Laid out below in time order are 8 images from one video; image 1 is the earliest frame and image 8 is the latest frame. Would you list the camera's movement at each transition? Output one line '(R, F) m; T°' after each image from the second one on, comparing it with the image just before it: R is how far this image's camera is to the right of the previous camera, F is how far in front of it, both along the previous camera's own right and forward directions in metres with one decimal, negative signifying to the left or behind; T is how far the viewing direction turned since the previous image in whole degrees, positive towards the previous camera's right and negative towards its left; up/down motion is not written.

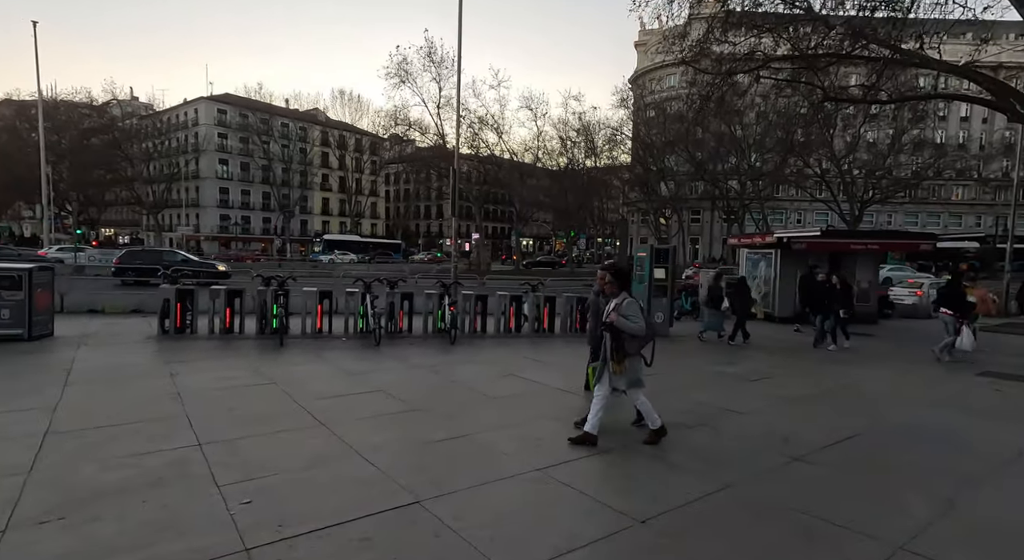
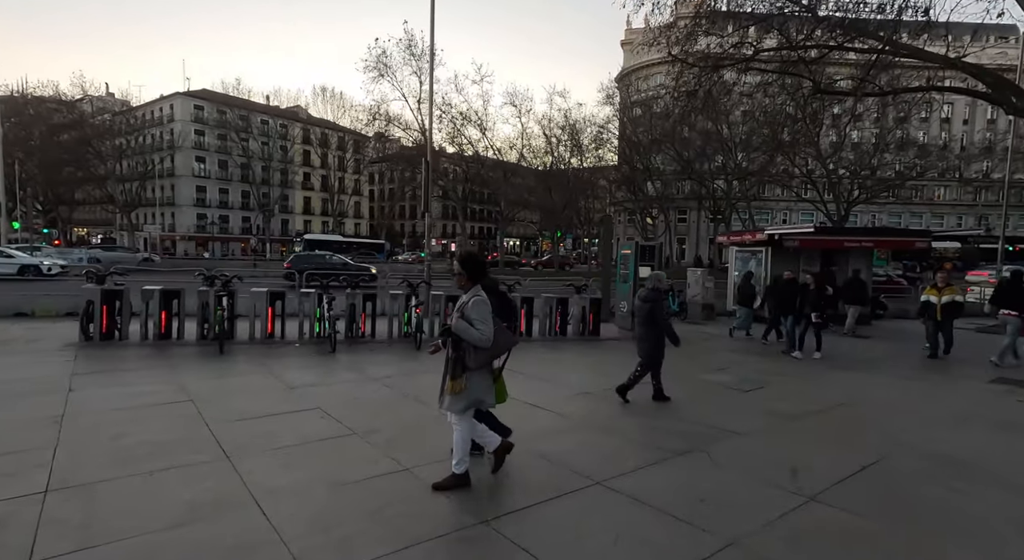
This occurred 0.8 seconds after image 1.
(+0.3, +0.9) m; +1°
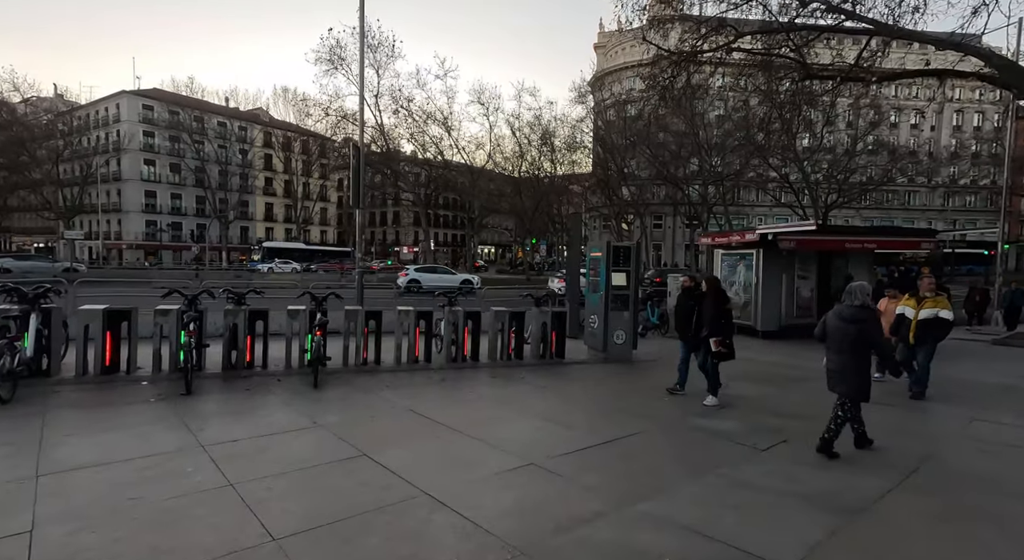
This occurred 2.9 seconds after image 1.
(+0.6, +2.3) m; +2°
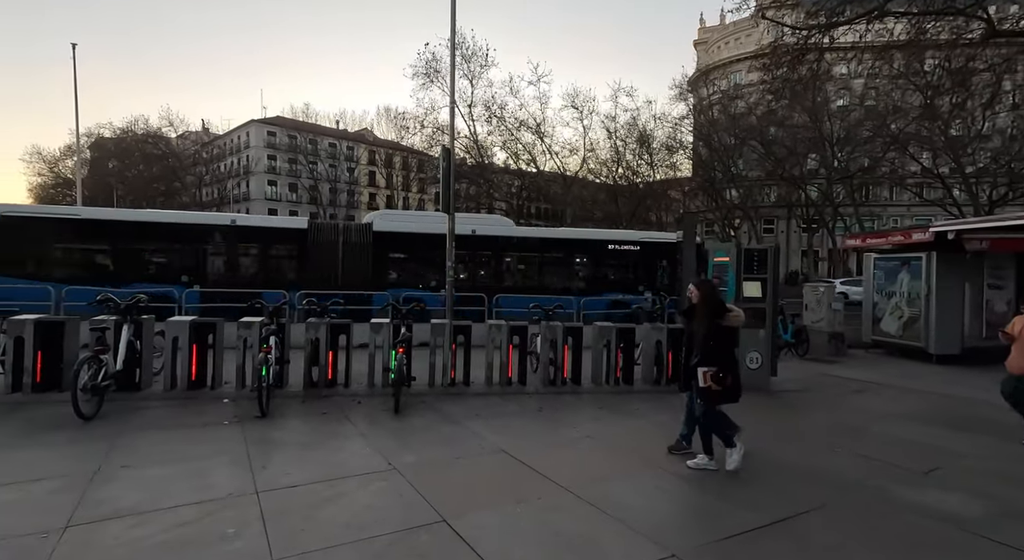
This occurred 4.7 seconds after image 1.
(-0.1, +1.1) m; -10°
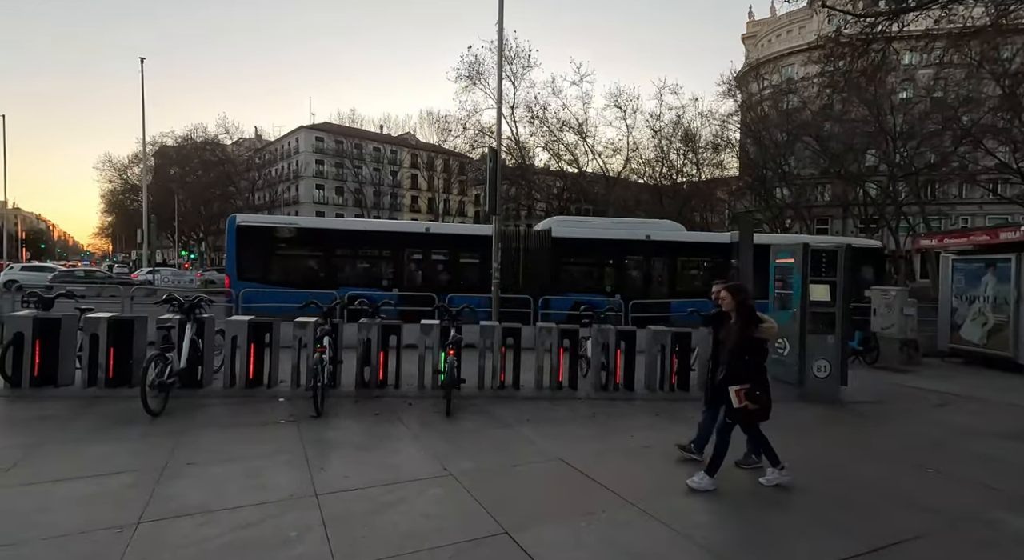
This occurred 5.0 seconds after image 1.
(-0.1, +0.1) m; -4°
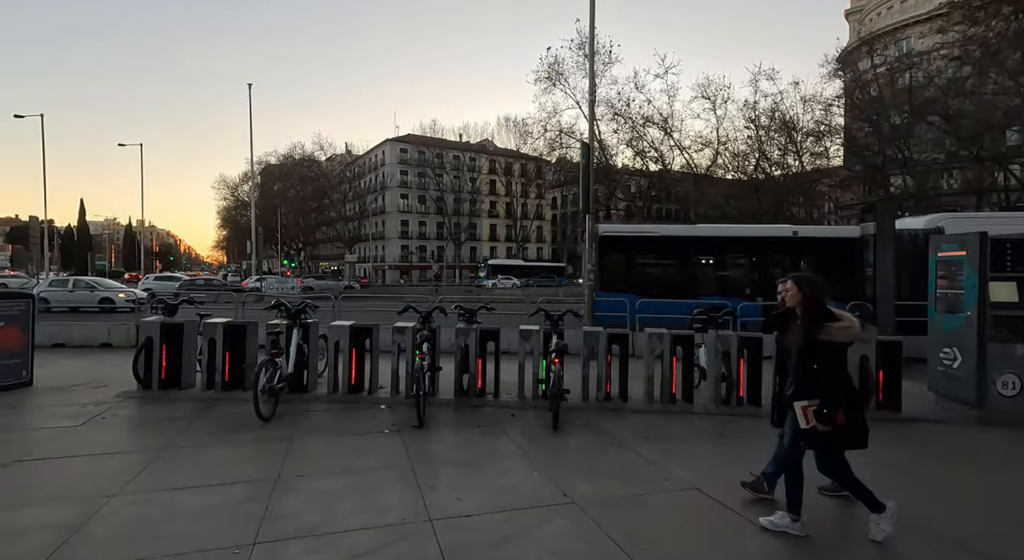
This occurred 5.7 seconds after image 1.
(-0.3, +0.4) m; -8°
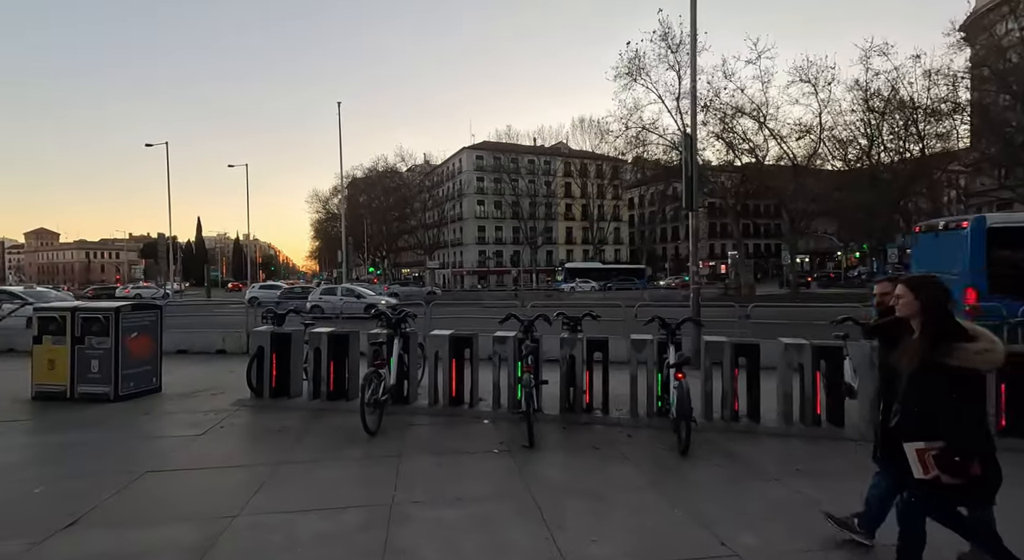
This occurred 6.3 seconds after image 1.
(-0.3, +0.5) m; -8°
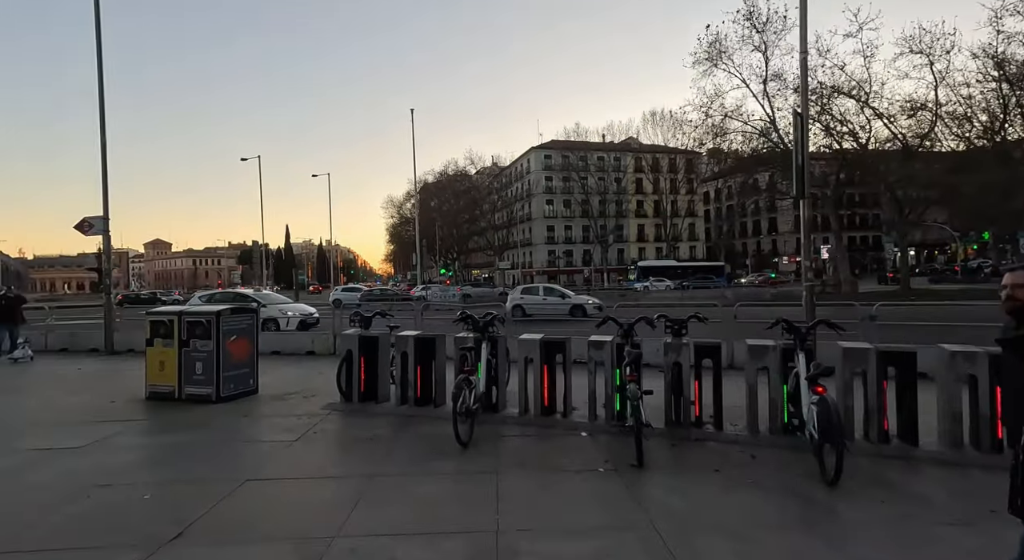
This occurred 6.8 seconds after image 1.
(-0.3, +0.5) m; -8°
